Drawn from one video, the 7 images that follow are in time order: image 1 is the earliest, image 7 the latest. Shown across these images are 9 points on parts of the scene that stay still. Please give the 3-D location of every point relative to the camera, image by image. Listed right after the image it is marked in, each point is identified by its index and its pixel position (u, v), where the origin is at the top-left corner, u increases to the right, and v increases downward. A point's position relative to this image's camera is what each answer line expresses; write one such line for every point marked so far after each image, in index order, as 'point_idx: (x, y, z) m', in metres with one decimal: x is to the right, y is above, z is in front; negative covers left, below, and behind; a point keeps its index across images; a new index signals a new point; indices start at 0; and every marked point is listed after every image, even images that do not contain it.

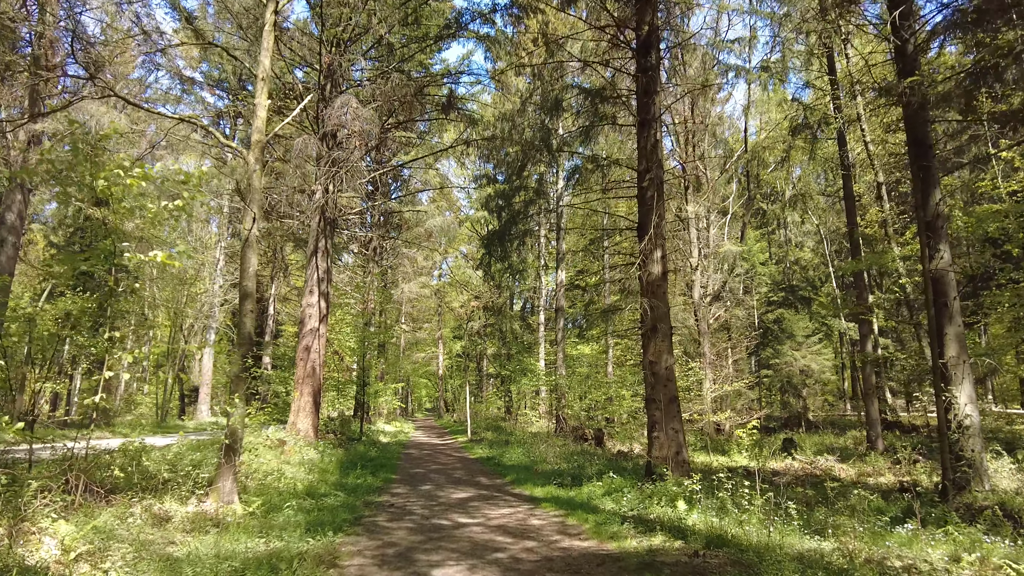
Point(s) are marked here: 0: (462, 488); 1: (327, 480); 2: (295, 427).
0: (-0.5, -2.0, +6.5) m
1: (-1.7, -1.8, +6.2) m
2: (-3.0, -1.9, +9.1) m
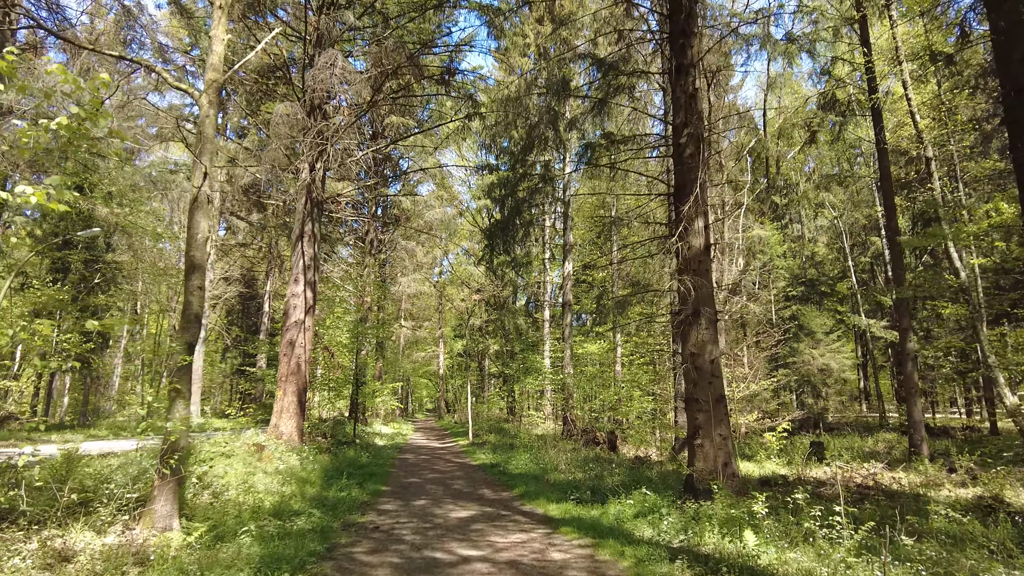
0: (-0.4, -1.9, +5.6) m
1: (-1.7, -1.7, +5.3) m
2: (-3.0, -1.8, +8.3) m
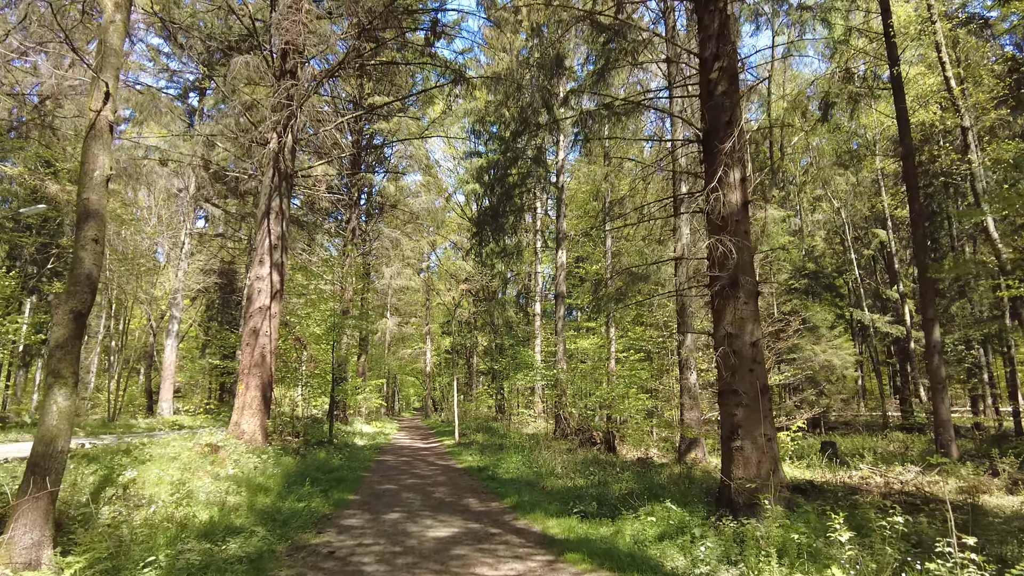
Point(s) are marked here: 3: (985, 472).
0: (-0.5, -1.7, +4.8) m
1: (-1.7, -1.5, +4.4) m
2: (-3.1, -1.6, +7.4) m
3: (+4.9, -1.9, +6.8) m
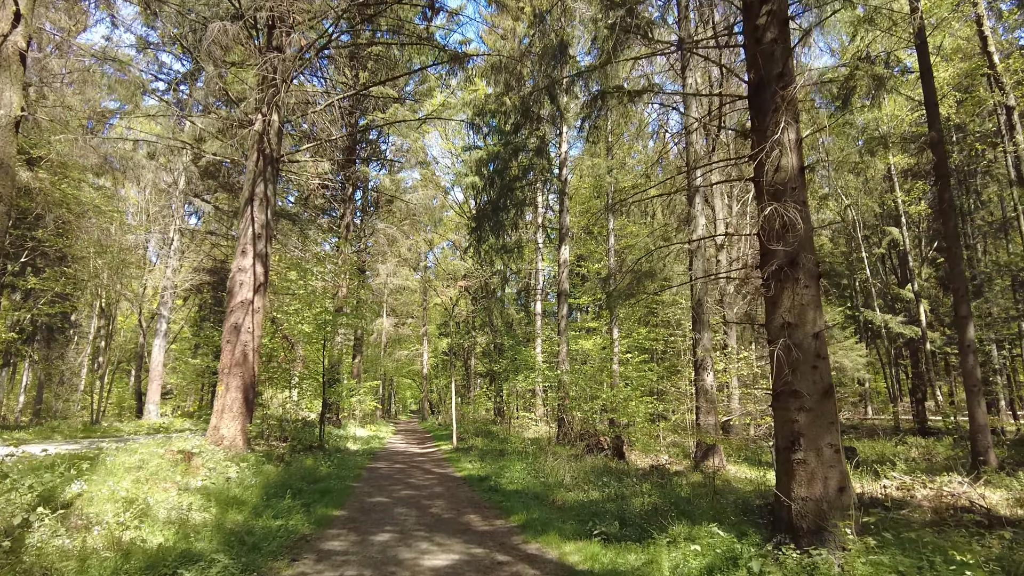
0: (-0.5, -1.6, +4.2) m
1: (-1.7, -1.4, +3.8) m
2: (-3.1, -1.5, +6.8) m
3: (+4.9, -1.8, +6.3) m
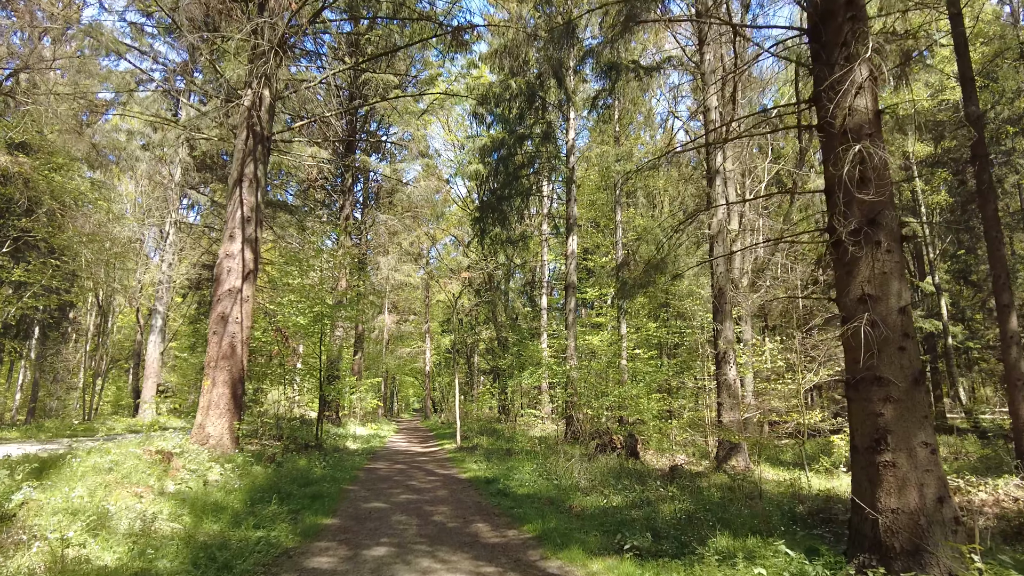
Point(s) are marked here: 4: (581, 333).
0: (-0.4, -1.5, +3.7) m
1: (-1.6, -1.3, +3.4) m
2: (-3.0, -1.4, +6.3) m
3: (+5.0, -1.7, +5.7) m
4: (+1.5, -1.0, +14.4) m
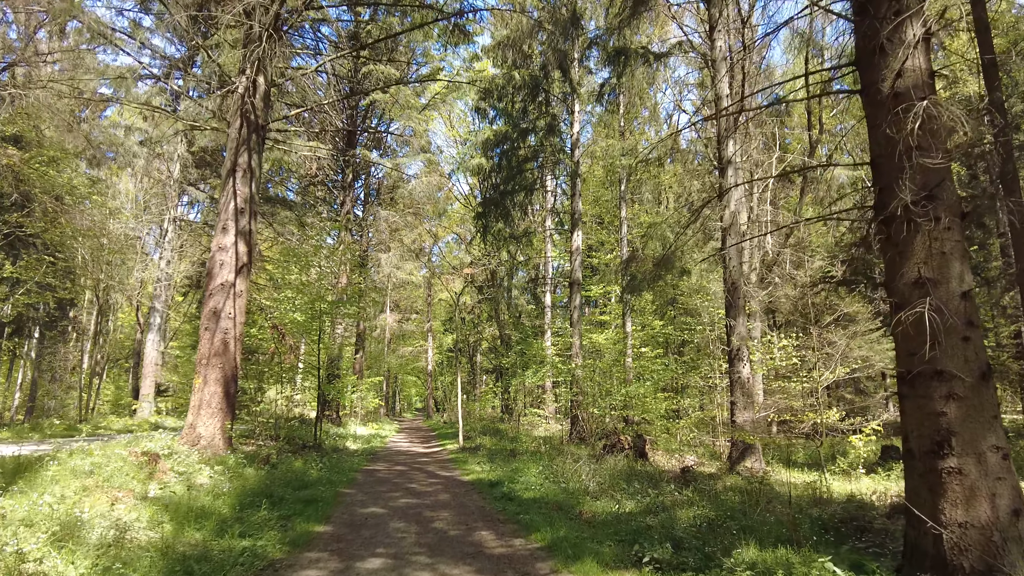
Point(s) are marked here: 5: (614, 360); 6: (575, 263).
0: (-0.4, -1.4, +3.5) m
1: (-1.6, -1.2, +3.1) m
2: (-2.9, -1.3, +6.1) m
3: (+5.1, -1.7, +5.5) m
4: (+1.6, -0.9, +14.2) m
5: (+1.7, -1.2, +11.2) m
6: (+1.2, +0.5, +13.0) m
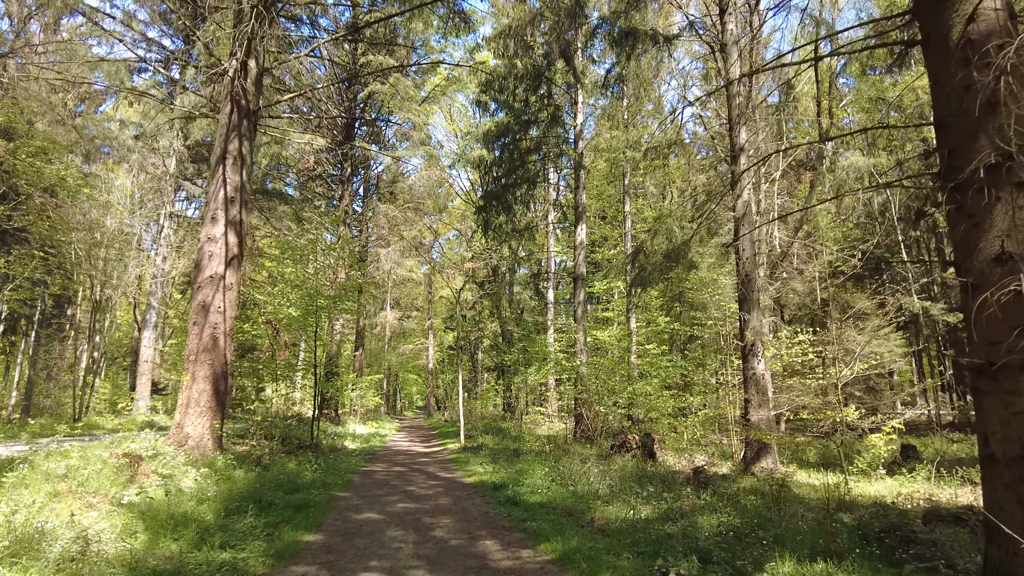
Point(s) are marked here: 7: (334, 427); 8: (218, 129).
0: (-0.3, -1.4, +3.2) m
1: (-1.6, -1.2, +2.8) m
2: (-2.9, -1.3, +5.8) m
3: (+5.1, -1.6, +5.2) m
4: (+1.6, -0.8, +13.9) m
5: (+1.8, -1.1, +10.9) m
6: (+1.3, +0.6, +12.7) m
7: (-3.5, -2.7, +12.9) m
8: (-2.9, +1.6, +6.5) m
